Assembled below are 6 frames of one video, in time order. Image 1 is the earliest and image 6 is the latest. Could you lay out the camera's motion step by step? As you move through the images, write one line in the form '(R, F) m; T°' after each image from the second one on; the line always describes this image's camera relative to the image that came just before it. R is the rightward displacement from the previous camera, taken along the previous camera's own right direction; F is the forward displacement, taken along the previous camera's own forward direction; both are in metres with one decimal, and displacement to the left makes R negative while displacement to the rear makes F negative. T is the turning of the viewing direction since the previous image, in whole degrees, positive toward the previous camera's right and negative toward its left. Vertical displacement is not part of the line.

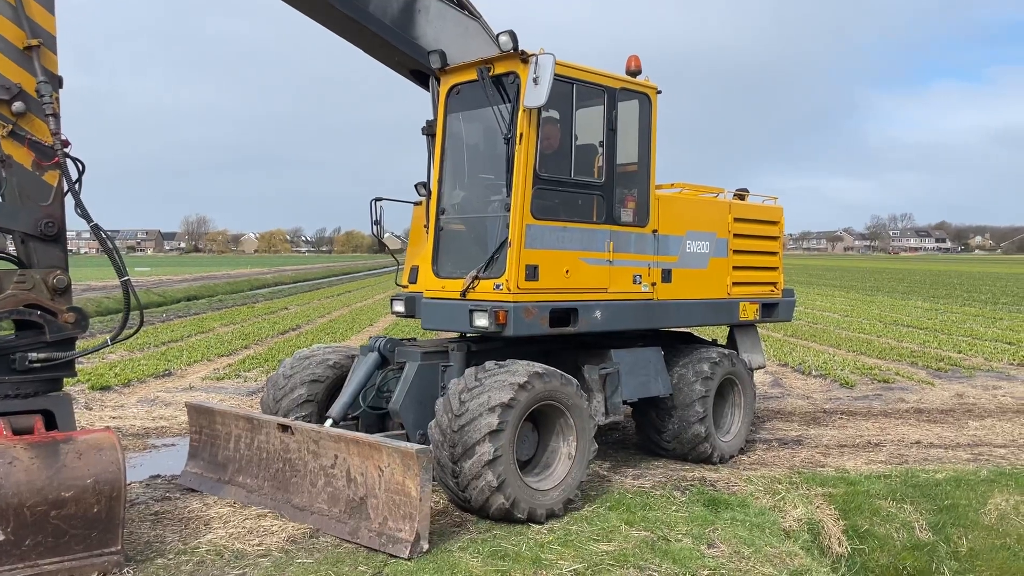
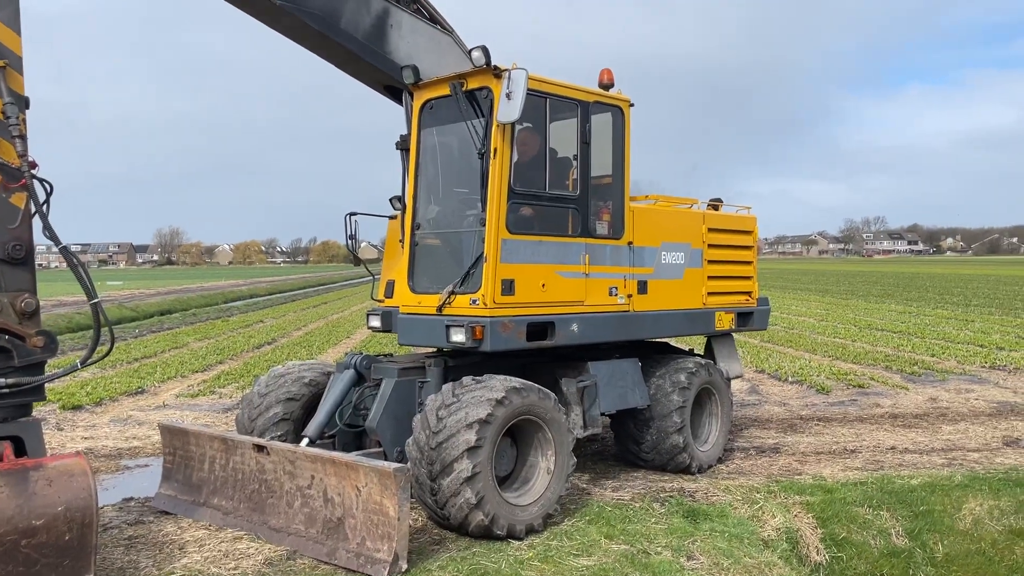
(0.0, 0.0) m; +1°
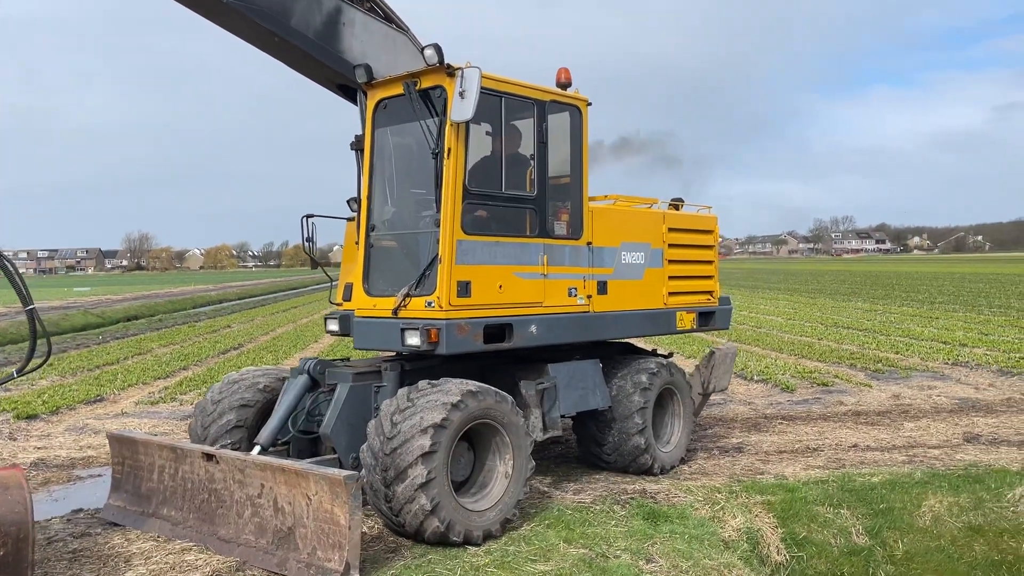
(+0.1, +0.1) m; +2°
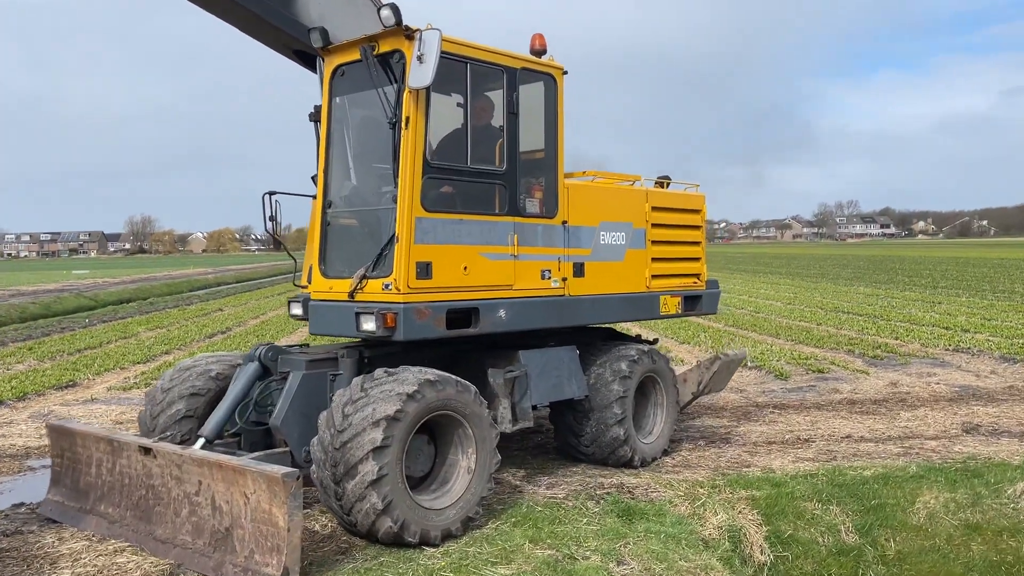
(+0.2, +0.4) m; 0°
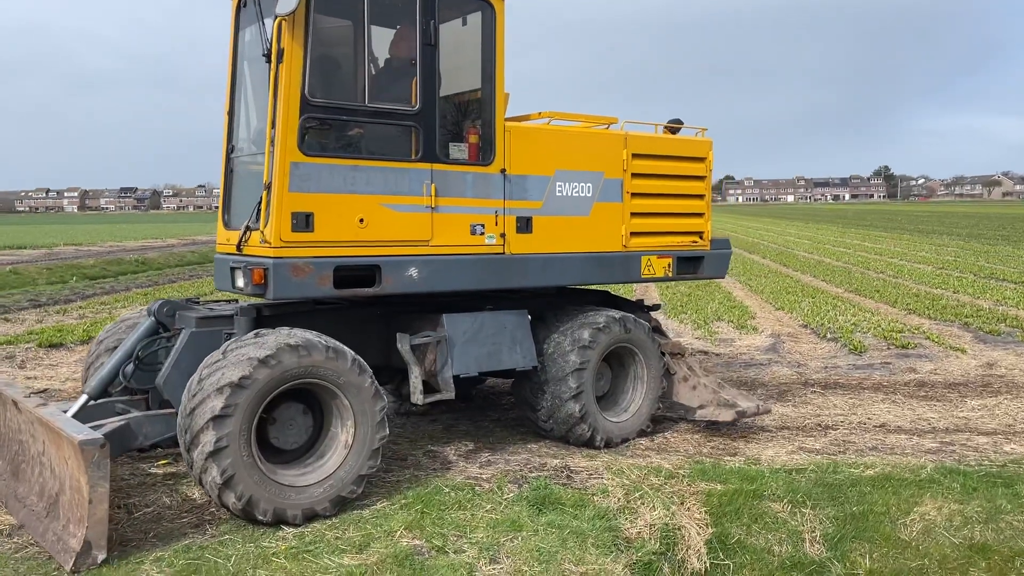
(+1.5, +0.8) m; -11°
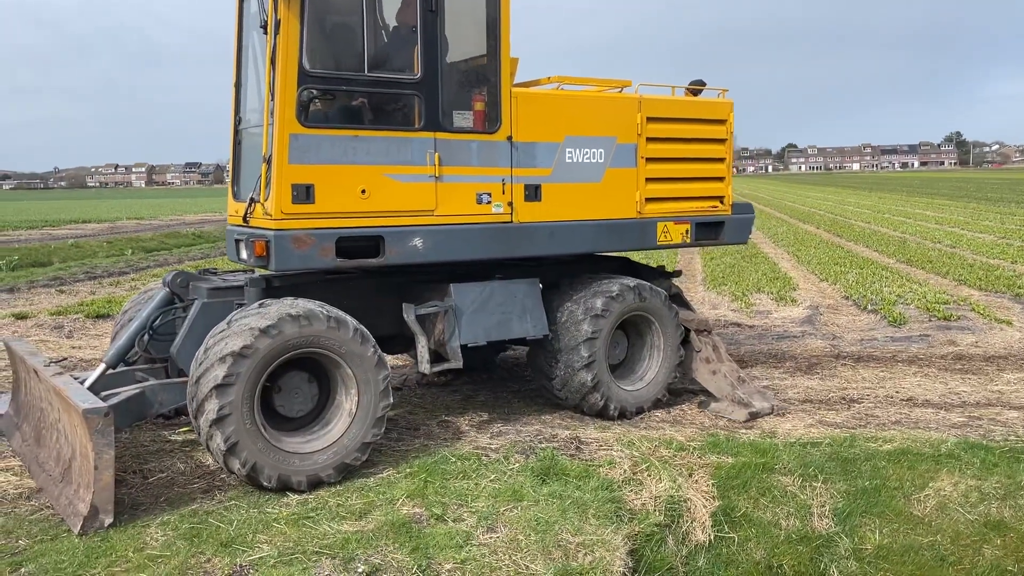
(+0.3, 0.0) m; -4°
